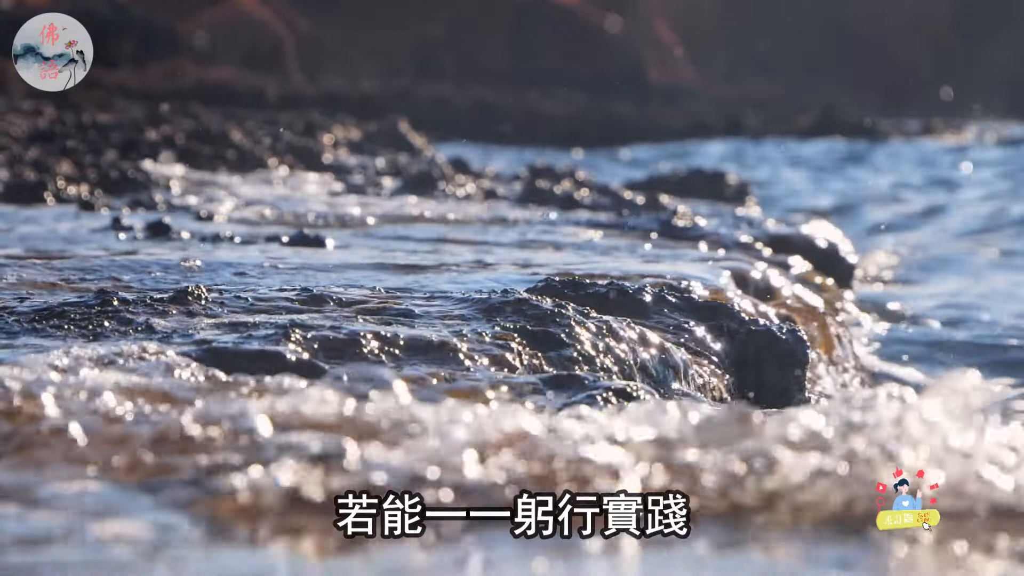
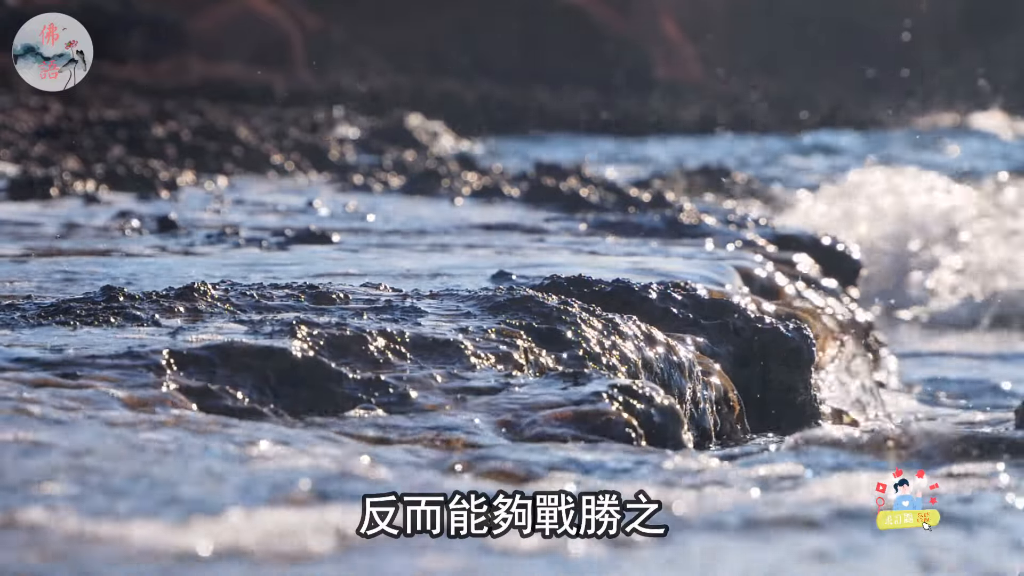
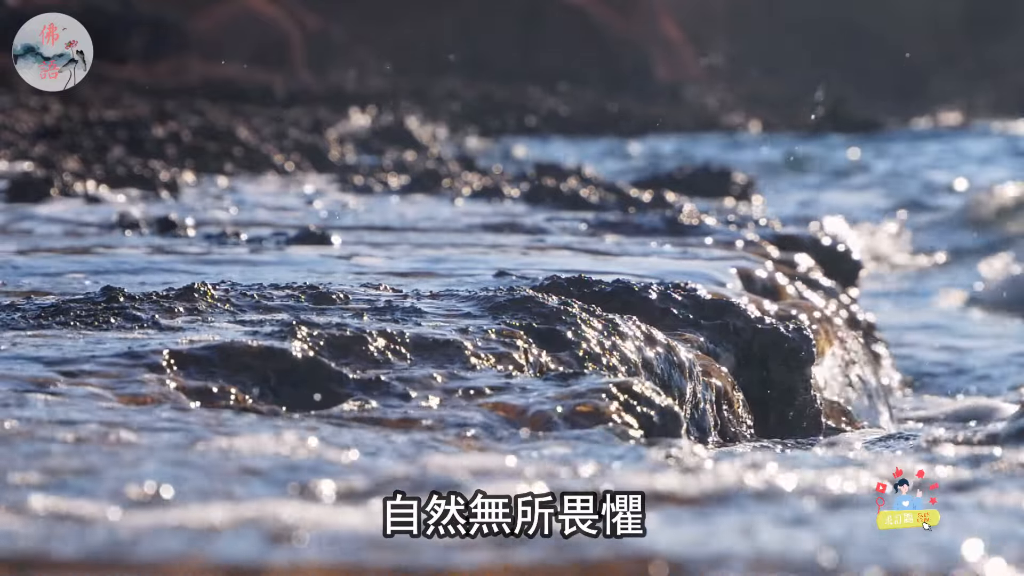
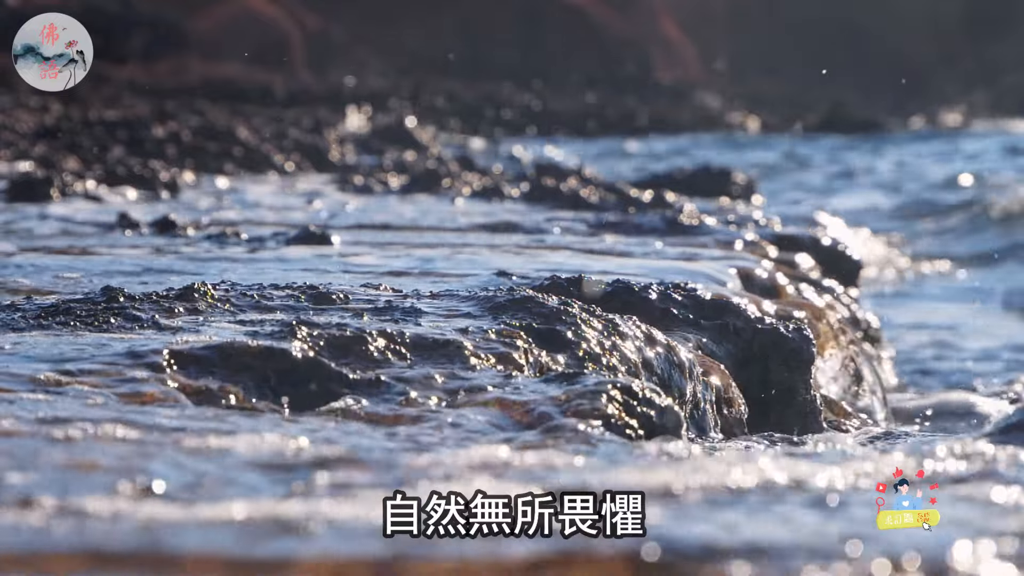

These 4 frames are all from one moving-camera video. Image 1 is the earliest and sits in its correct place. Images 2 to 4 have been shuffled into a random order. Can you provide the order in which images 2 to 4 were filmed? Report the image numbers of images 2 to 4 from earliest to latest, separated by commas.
4, 3, 2
